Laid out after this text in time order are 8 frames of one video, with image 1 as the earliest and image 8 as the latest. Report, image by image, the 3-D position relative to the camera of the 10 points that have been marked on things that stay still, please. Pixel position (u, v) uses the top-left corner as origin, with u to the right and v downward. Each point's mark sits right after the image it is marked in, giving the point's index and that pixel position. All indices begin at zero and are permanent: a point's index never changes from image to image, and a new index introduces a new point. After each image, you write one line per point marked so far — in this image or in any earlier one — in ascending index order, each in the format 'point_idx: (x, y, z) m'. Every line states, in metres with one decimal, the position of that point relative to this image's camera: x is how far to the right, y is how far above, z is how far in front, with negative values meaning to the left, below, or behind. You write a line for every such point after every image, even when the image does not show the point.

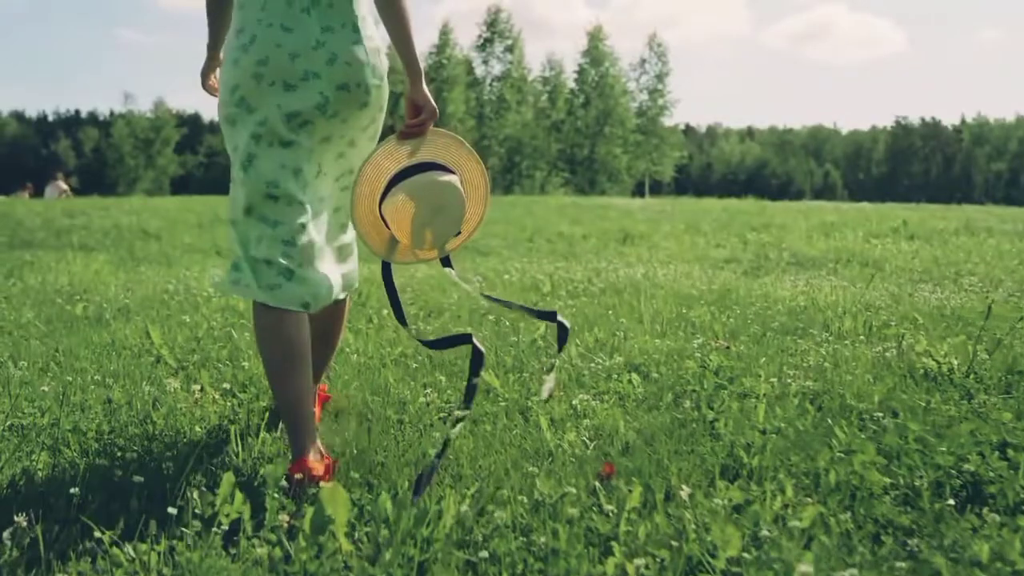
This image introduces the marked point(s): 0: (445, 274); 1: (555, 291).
0: (-0.5, +0.1, +9.7) m
1: (+0.3, 0.0, +8.3) m
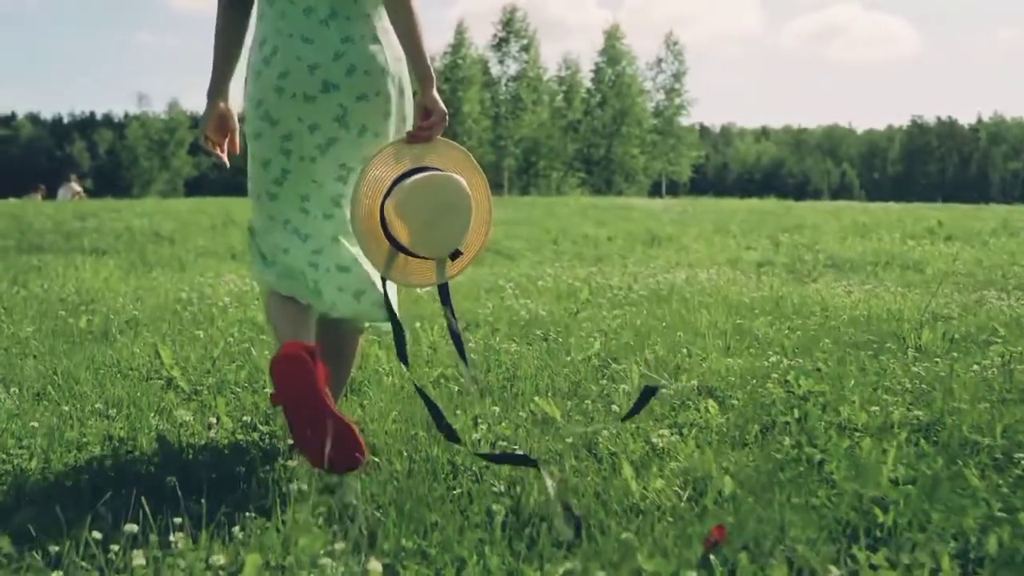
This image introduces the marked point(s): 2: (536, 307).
0: (-0.3, +0.1, +9.2) m
1: (+0.6, -0.1, +7.7) m
2: (+0.1, -0.1, +7.1) m
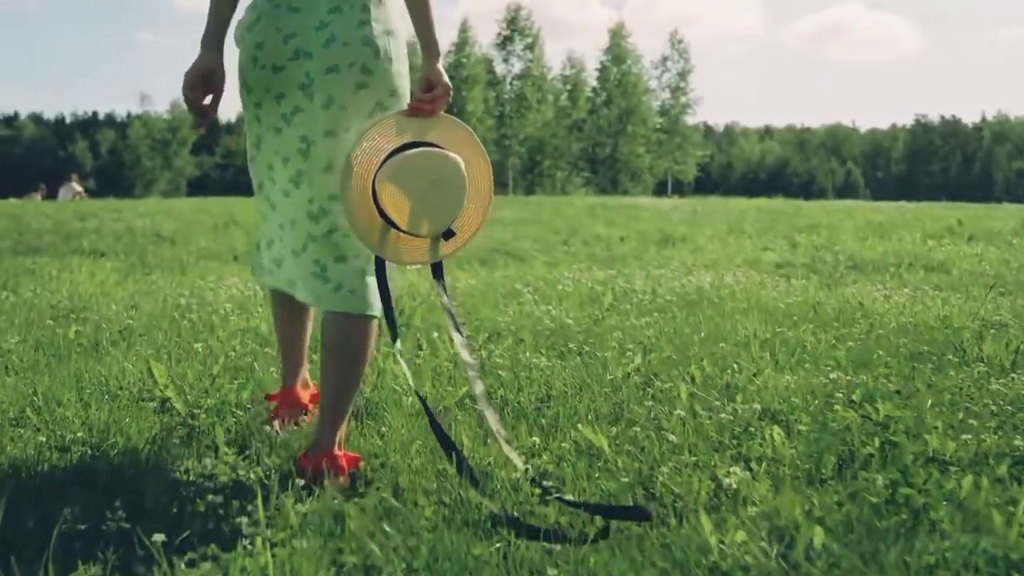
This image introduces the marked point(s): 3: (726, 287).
0: (-0.2, 0.0, +8.7) m
1: (+0.7, -0.1, +7.3) m
2: (+0.3, -0.1, +6.6) m
3: (+1.7, 0.0, +8.8) m
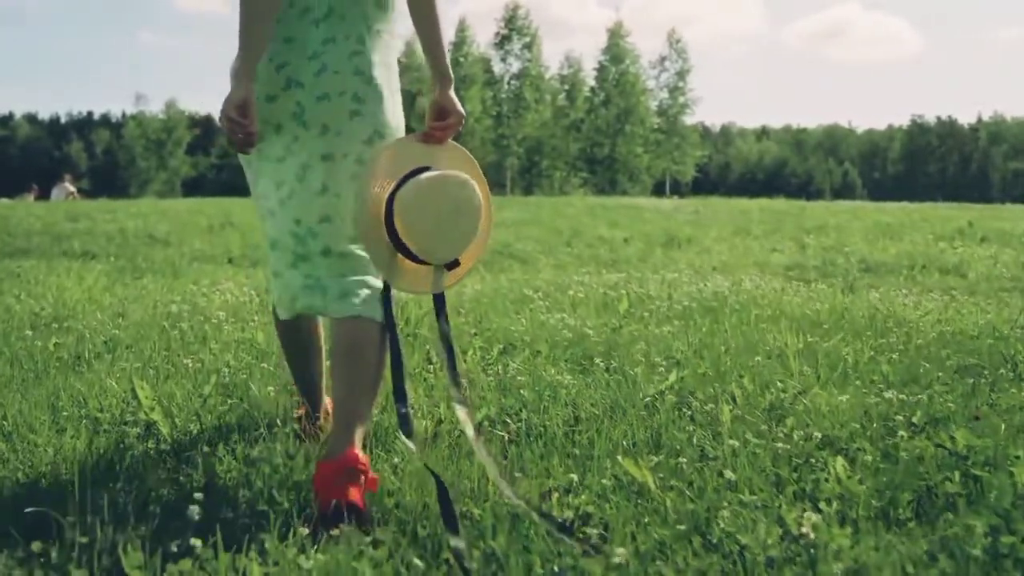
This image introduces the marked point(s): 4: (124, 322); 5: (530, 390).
0: (-0.1, 0.0, +8.3) m
1: (+0.7, -0.1, +6.9) m
2: (+0.3, -0.2, +6.2) m
3: (+1.7, 0.0, +8.4) m
4: (-2.0, -0.2, +6.1) m
5: (+0.1, -0.4, +4.0) m
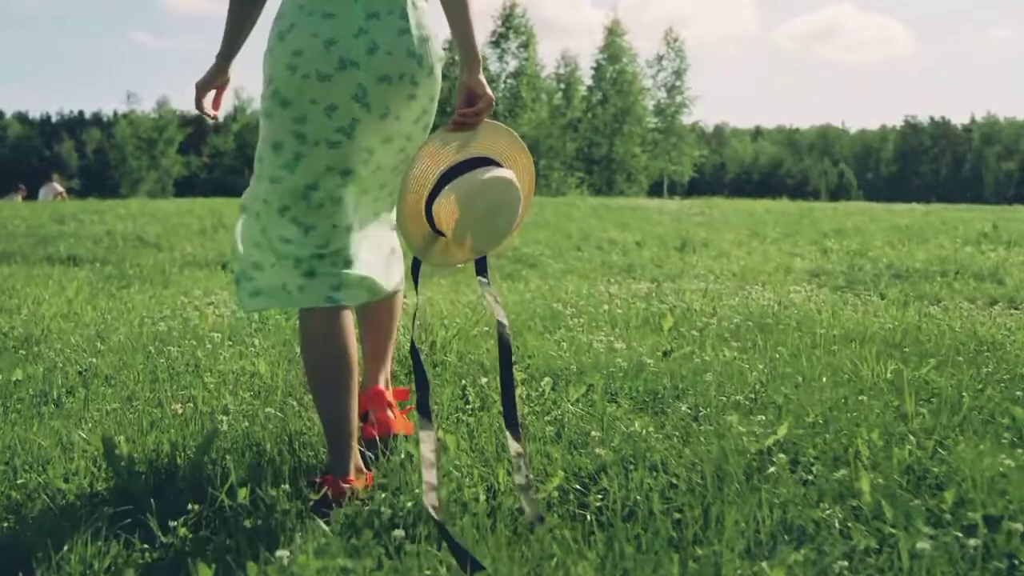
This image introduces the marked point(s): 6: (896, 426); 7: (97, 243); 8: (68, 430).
0: (+0.1, -0.1, +7.5) m
1: (+0.9, -0.2, +6.1) m
2: (+0.5, -0.3, +5.4) m
3: (+1.9, -0.1, +7.7) m
4: (-1.9, -0.3, +5.3) m
5: (+0.3, -0.4, +3.2) m
6: (+1.2, -0.4, +3.5) m
7: (-5.0, +0.5, +13.9) m
8: (-1.3, -0.4, +3.4) m
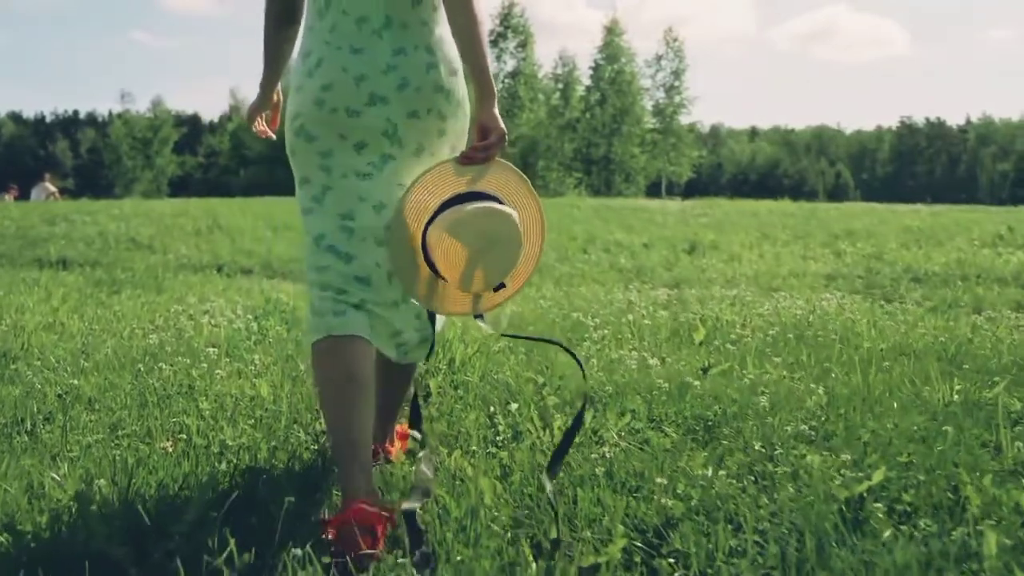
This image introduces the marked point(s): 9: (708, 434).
0: (+0.2, -0.1, +7.1) m
1: (+1.0, -0.3, +5.6) m
2: (+0.6, -0.3, +5.0) m
3: (+2.0, -0.2, +7.2) m
4: (-1.8, -0.3, +4.8) m
5: (+0.4, -0.5, +2.7) m
6: (+1.3, -0.5, +3.1) m
7: (-4.9, +0.5, +13.4) m
8: (-1.2, -0.5, +3.0) m
9: (+0.6, -0.4, +3.6) m
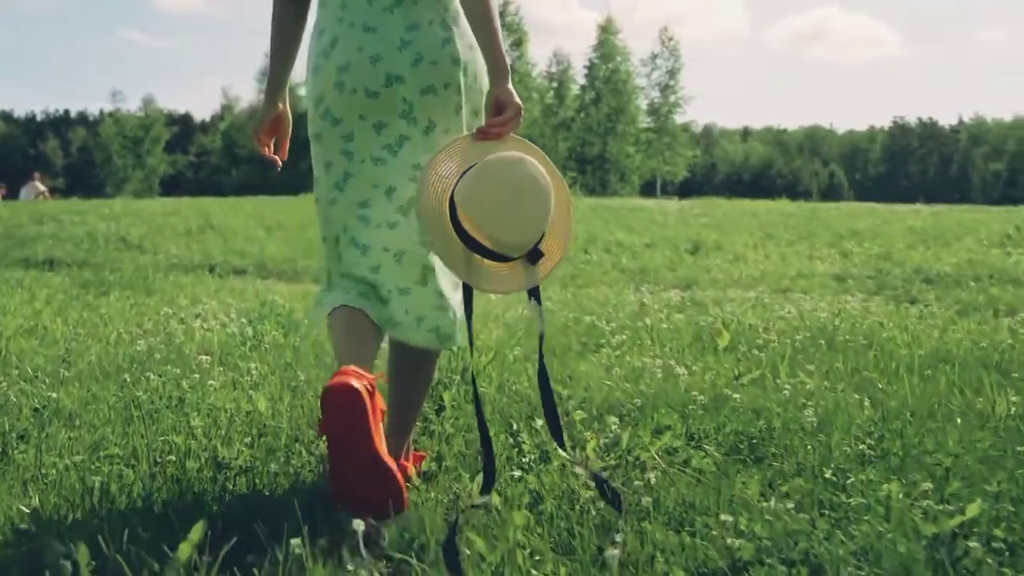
0: (+0.2, -0.2, +6.7) m
1: (+1.1, -0.3, +5.3) m
2: (+0.7, -0.3, +4.6) m
3: (+2.0, -0.2, +6.9) m
4: (-1.7, -0.3, +4.5) m
5: (+0.4, -0.5, +2.4) m
6: (+1.3, -0.5, +2.7) m
7: (-4.9, +0.5, +13.0) m
8: (-1.1, -0.5, +2.6) m
9: (+0.7, -0.4, +3.2) m
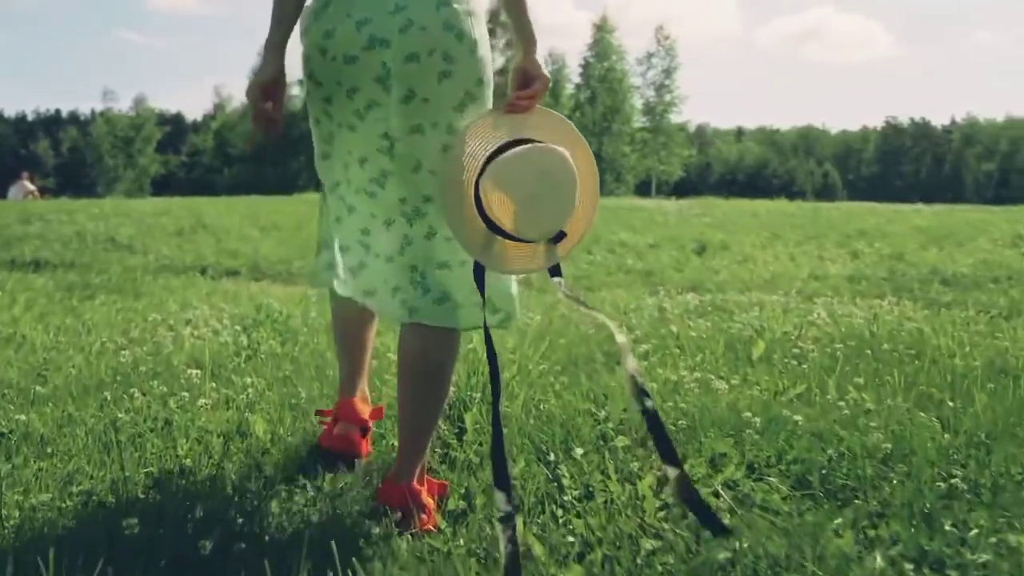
0: (+0.3, -0.2, +6.3) m
1: (+1.2, -0.3, +4.9) m
2: (+0.8, -0.3, +4.2) m
3: (+2.1, -0.2, +6.4) m
4: (-1.6, -0.3, +4.0) m
5: (+0.5, -0.5, +2.0) m
6: (+1.4, -0.5, +2.3) m
7: (-4.9, +0.5, +12.6) m
8: (-1.0, -0.5, +2.2) m
9: (+0.7, -0.5, +2.8) m
